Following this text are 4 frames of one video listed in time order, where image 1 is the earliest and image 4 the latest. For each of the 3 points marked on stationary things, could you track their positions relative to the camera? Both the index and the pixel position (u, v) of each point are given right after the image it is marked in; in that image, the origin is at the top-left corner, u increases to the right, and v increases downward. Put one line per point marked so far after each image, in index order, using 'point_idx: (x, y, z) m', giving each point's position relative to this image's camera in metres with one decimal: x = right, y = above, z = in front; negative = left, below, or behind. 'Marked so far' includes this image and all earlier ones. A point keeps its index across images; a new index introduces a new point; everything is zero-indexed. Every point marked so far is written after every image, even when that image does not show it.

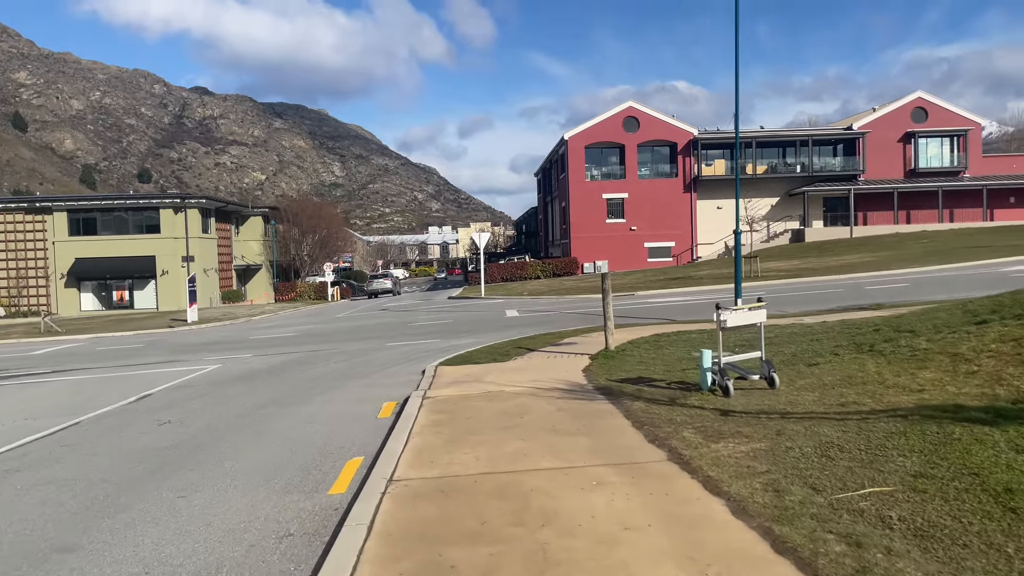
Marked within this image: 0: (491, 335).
0: (-0.5, -1.1, +17.9) m
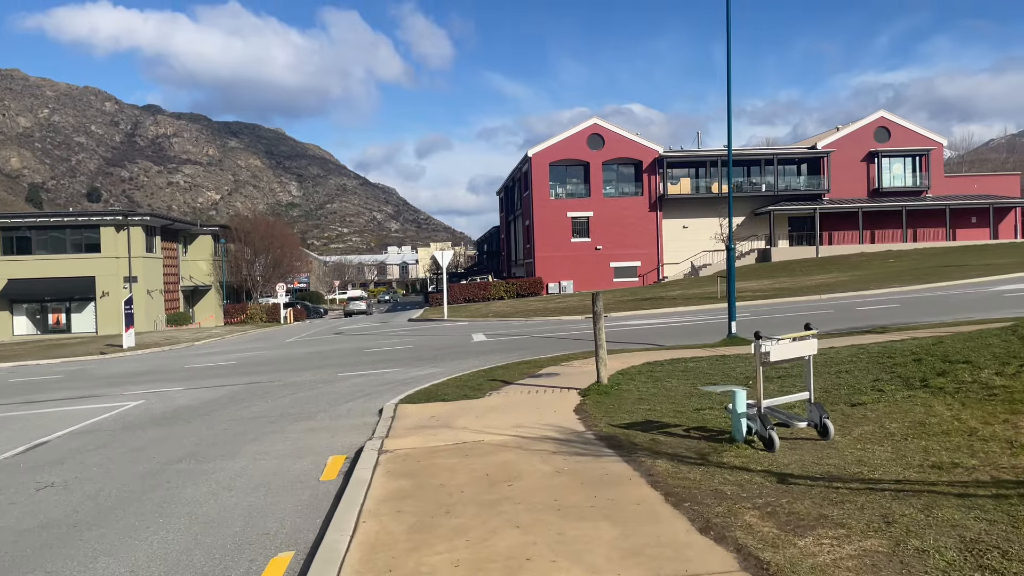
0: (-1.1, -1.5, +16.0) m
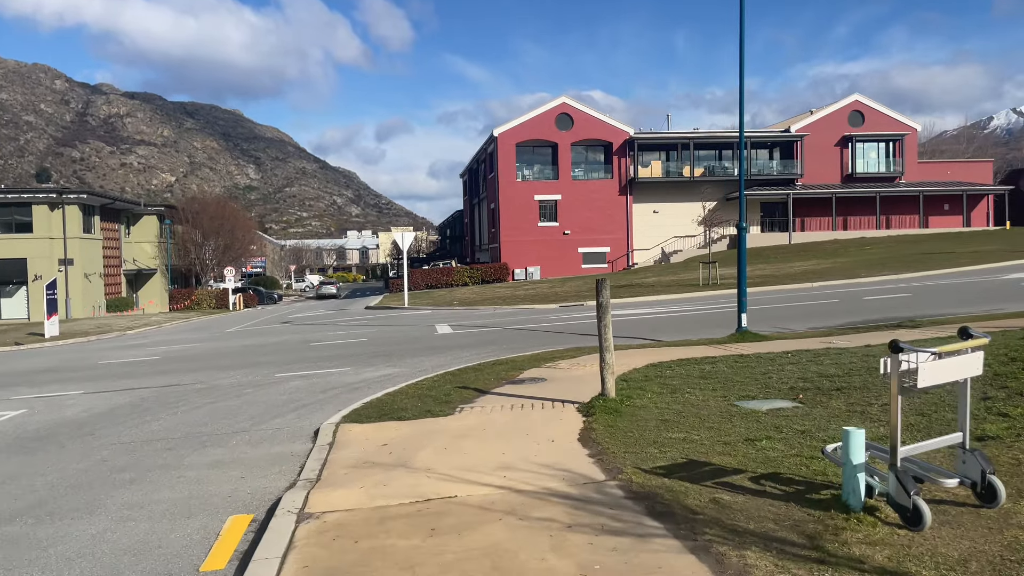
0: (-1.6, -1.3, +13.5) m
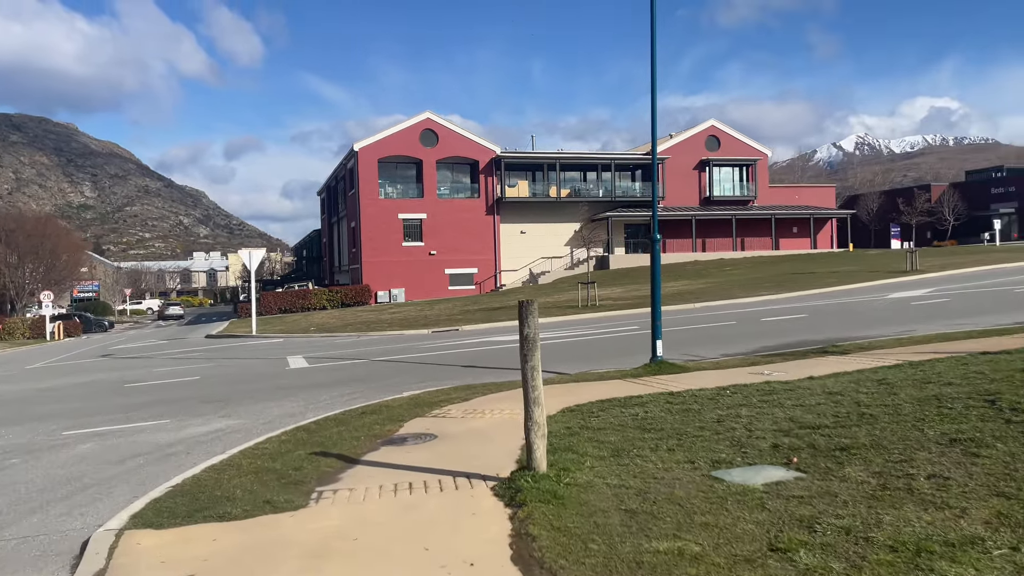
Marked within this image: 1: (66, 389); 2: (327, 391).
0: (-3.4, -1.6, +10.5) m
1: (-8.3, -1.9, +14.7) m
2: (-2.8, -1.5, +11.8) m
